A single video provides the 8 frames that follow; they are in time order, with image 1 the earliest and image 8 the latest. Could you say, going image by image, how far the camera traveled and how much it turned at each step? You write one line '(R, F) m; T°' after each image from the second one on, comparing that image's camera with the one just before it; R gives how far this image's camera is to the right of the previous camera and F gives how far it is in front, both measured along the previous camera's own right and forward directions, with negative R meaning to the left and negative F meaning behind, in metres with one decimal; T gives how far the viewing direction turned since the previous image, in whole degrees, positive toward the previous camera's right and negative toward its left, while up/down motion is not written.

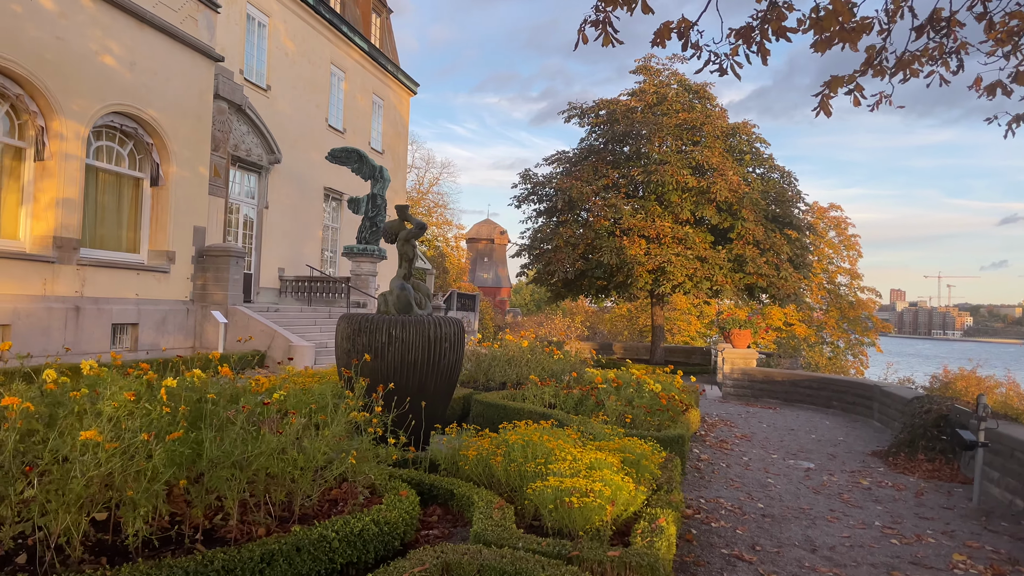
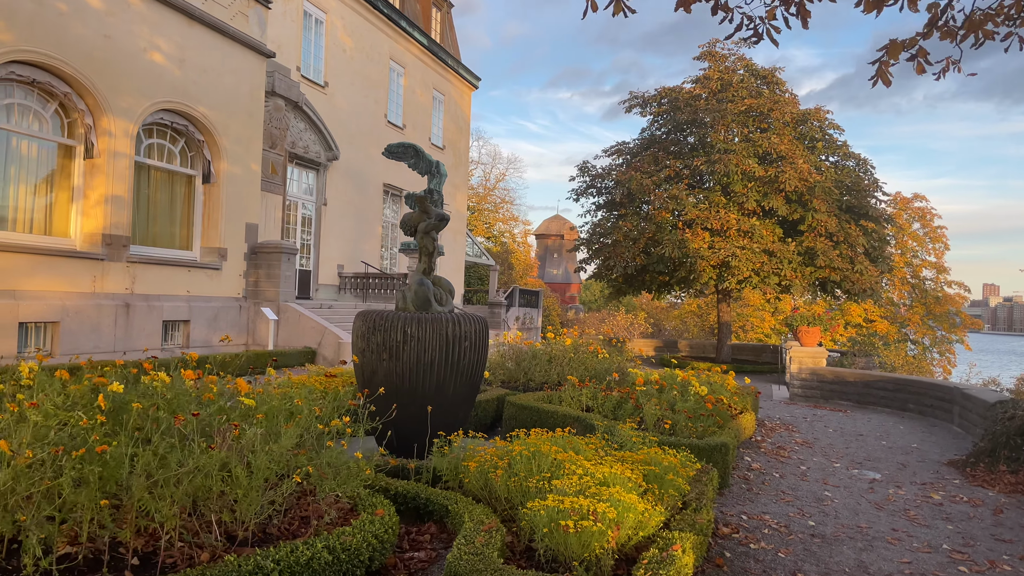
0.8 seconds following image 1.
(+0.3, +0.4) m; -5°
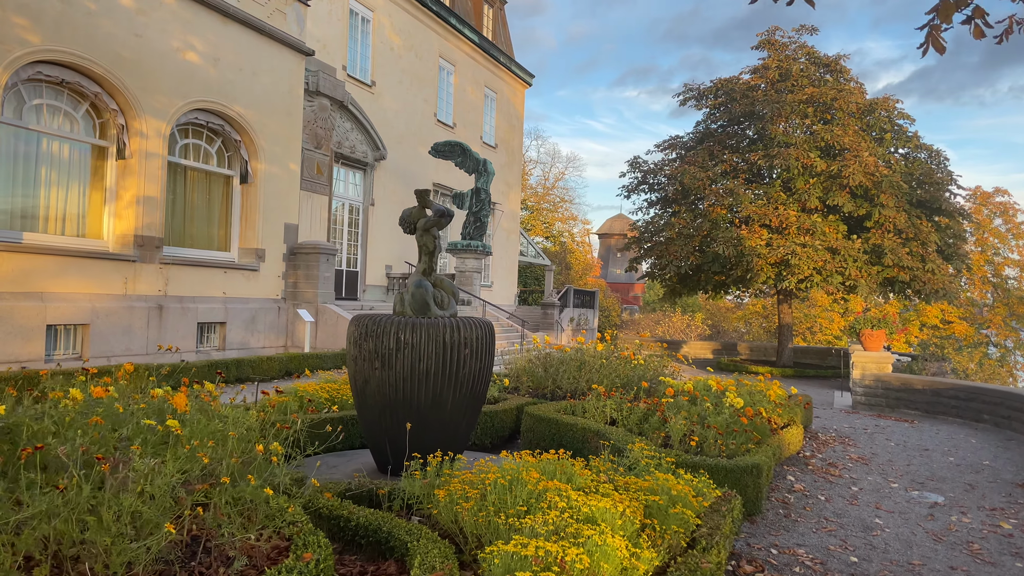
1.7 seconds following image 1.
(+0.3, +0.4) m; -5°
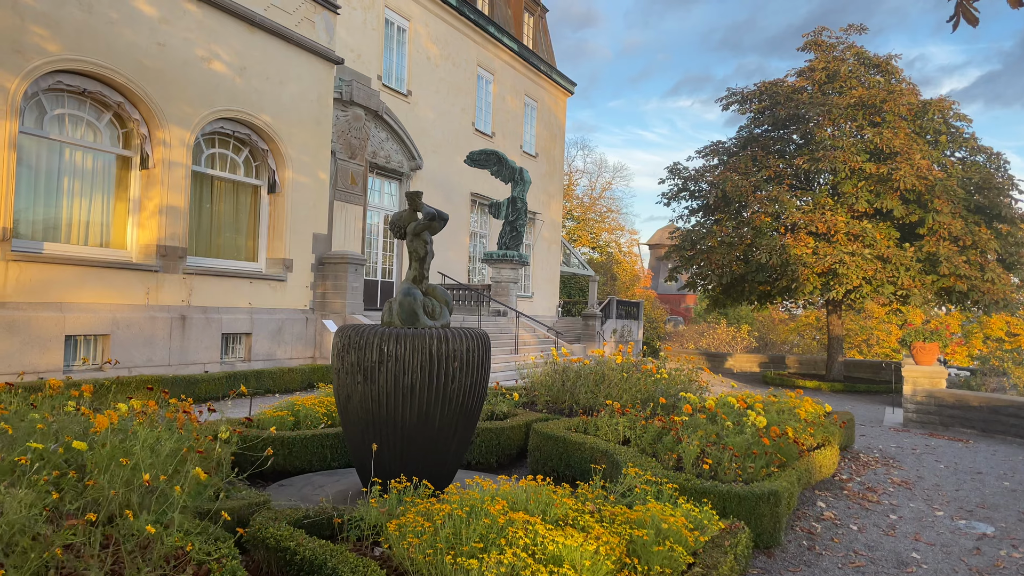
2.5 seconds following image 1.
(+0.3, +0.3) m; -4°
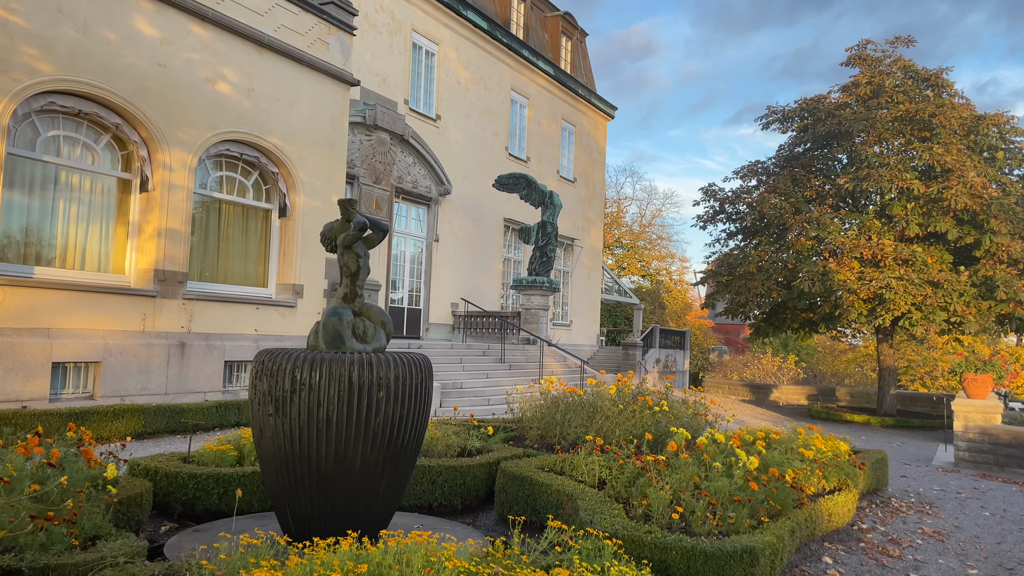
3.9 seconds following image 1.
(+0.5, +0.5) m; -4°
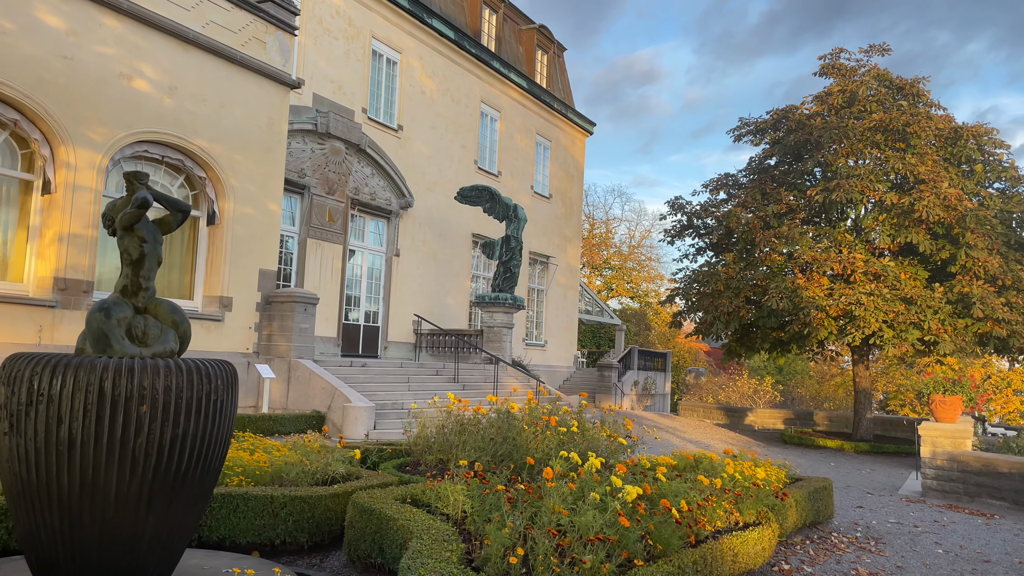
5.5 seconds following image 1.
(+0.7, +0.7) m; 0°
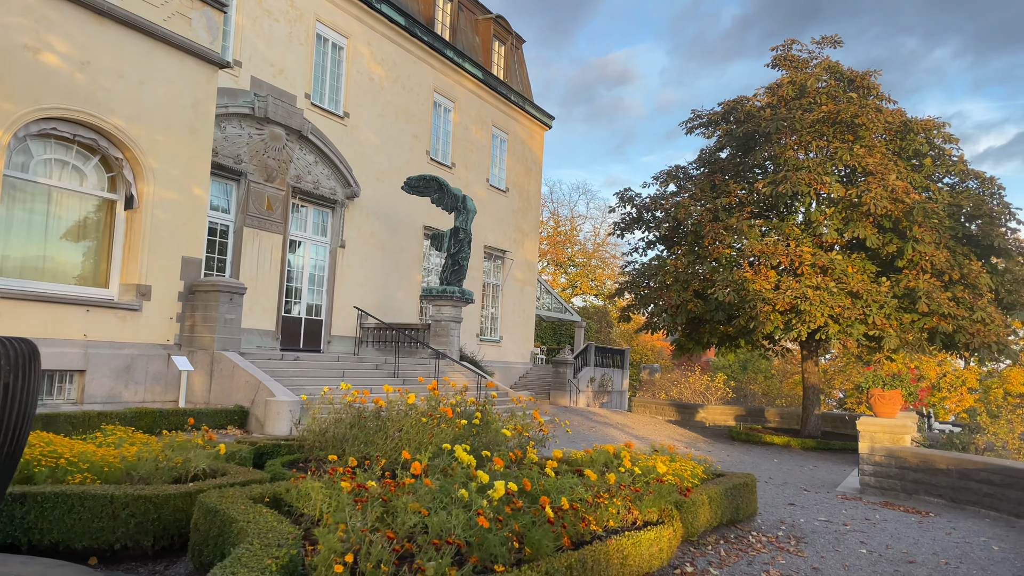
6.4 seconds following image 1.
(+0.4, +0.4) m; +2°
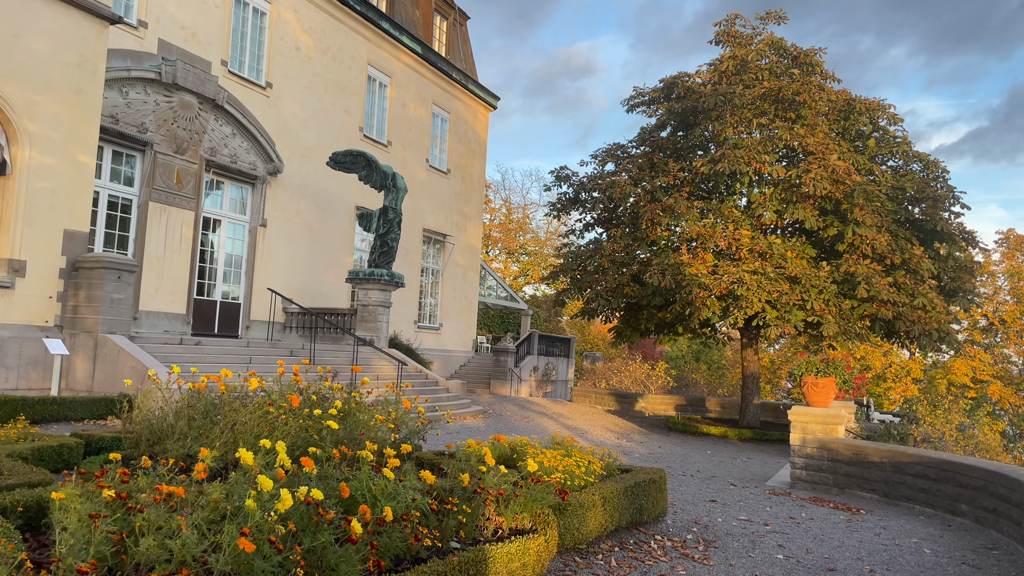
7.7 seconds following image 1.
(+0.5, +0.7) m; +3°
